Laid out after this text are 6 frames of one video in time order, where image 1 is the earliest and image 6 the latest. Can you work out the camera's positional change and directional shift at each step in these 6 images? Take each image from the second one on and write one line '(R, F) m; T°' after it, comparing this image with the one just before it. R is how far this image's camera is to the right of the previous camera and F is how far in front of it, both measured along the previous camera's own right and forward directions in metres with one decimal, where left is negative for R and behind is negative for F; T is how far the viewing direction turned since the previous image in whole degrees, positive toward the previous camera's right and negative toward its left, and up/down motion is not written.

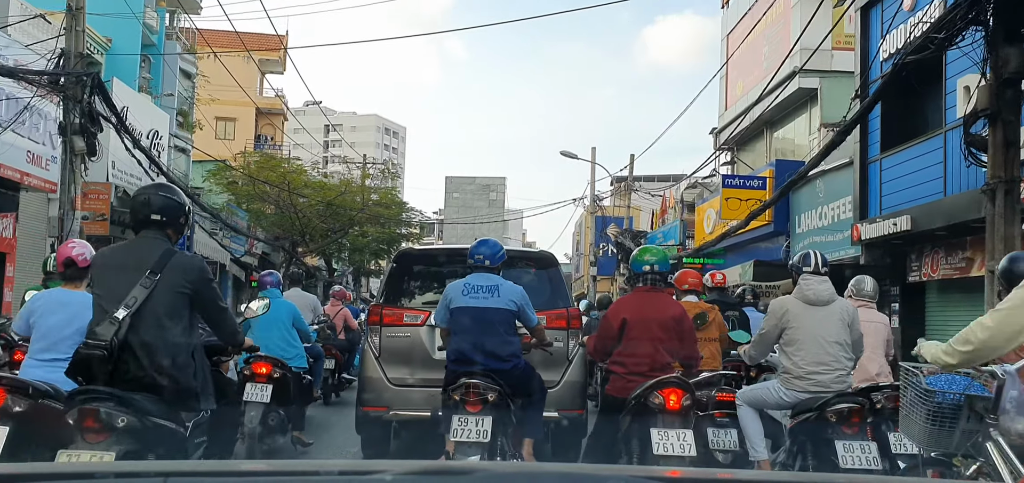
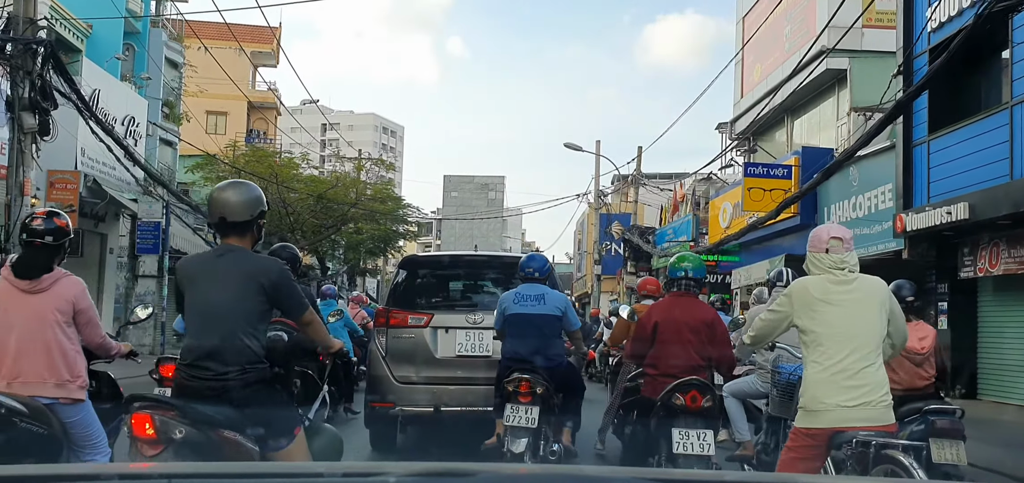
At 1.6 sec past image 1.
(-0.1, +1.0) m; 0°
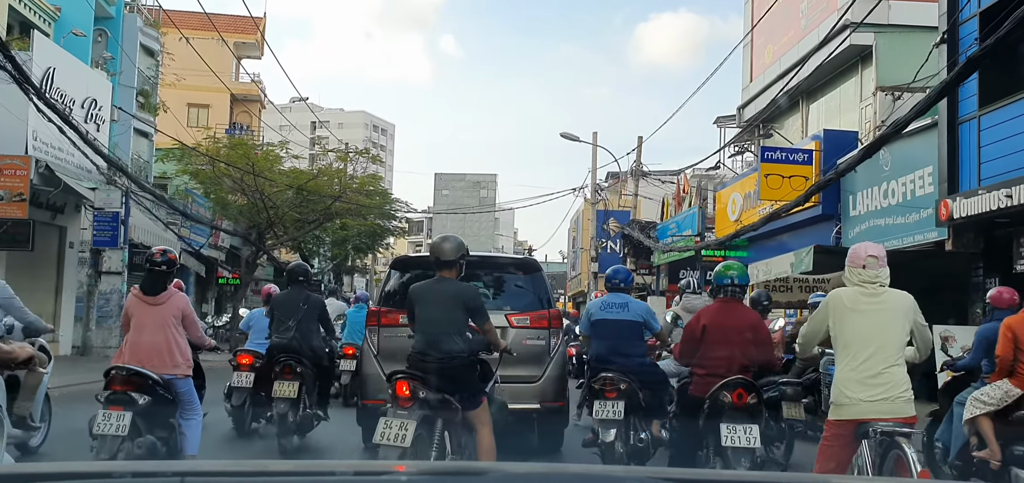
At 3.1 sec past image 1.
(0.0, +1.0) m; +1°
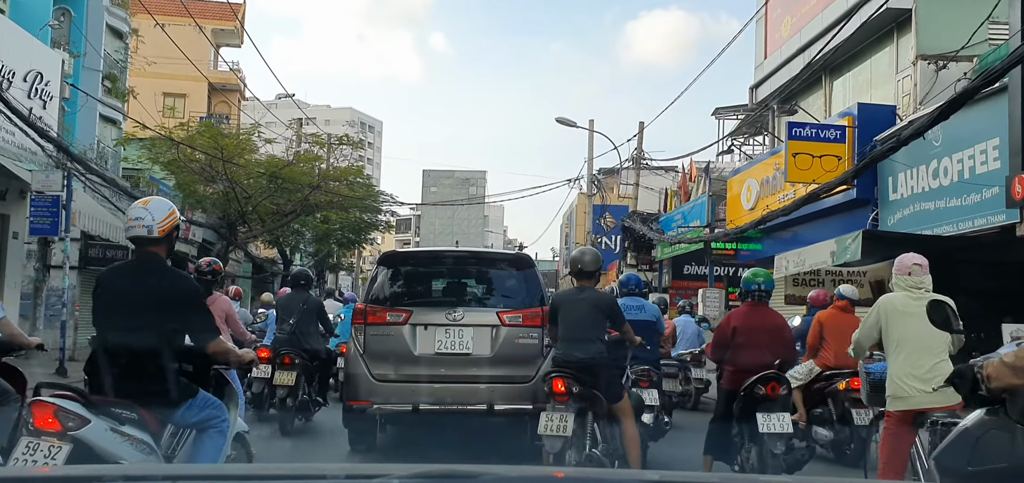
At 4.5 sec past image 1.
(-0.1, +1.2) m; +1°
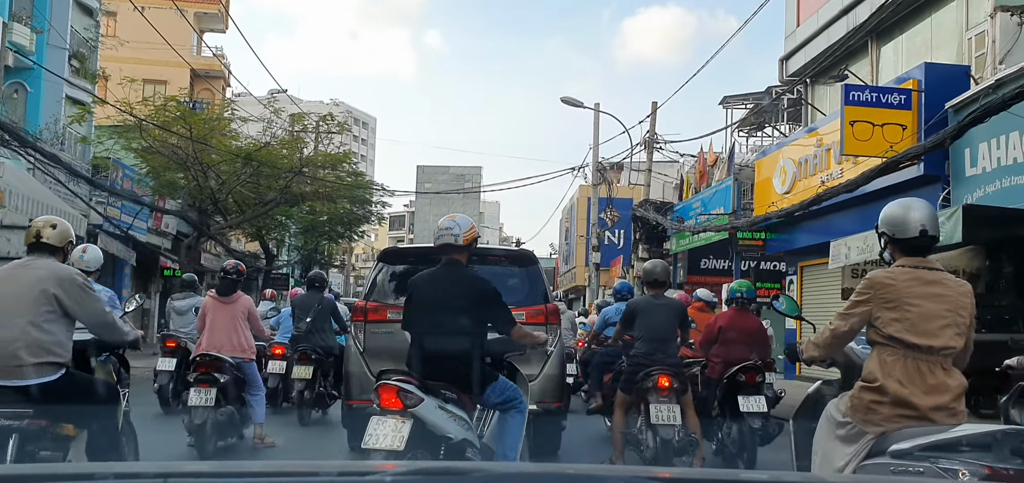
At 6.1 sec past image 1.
(-0.1, +1.4) m; 0°
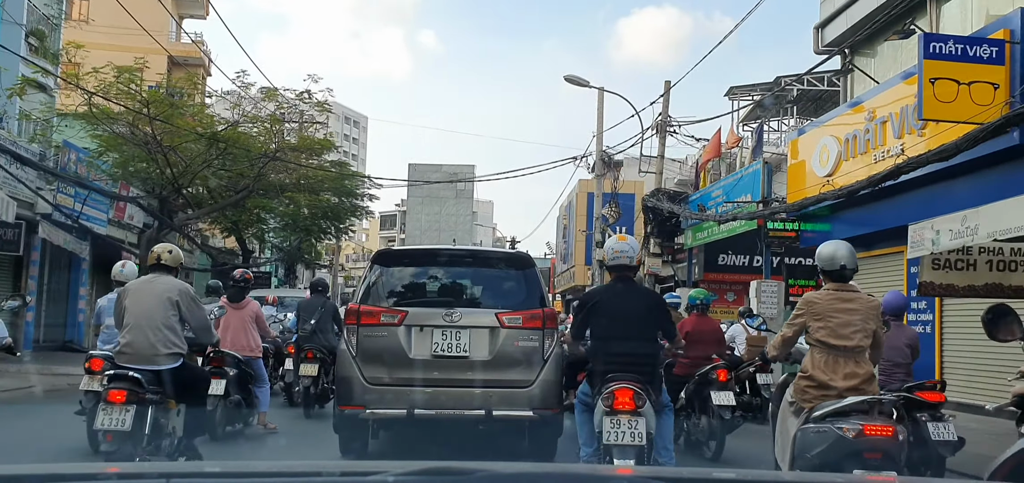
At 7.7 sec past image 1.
(-0.1, +1.4) m; 0°
